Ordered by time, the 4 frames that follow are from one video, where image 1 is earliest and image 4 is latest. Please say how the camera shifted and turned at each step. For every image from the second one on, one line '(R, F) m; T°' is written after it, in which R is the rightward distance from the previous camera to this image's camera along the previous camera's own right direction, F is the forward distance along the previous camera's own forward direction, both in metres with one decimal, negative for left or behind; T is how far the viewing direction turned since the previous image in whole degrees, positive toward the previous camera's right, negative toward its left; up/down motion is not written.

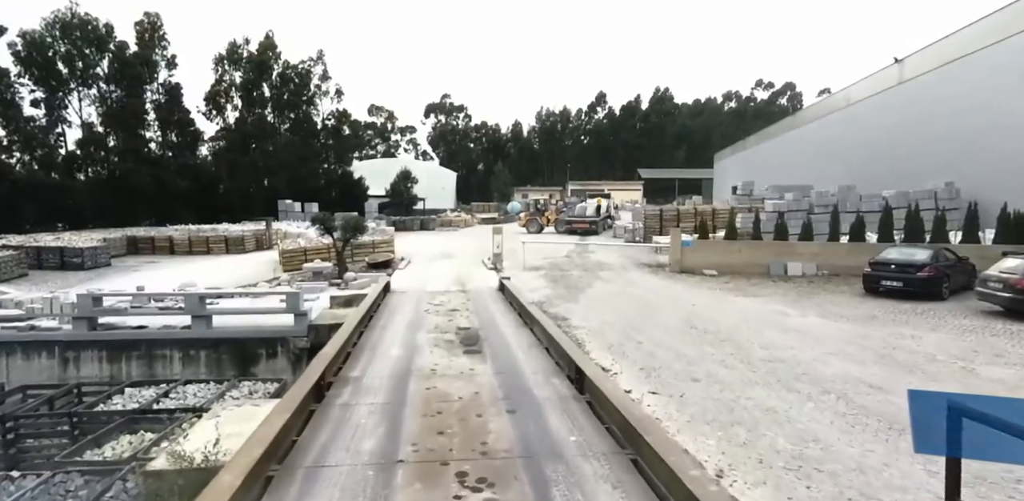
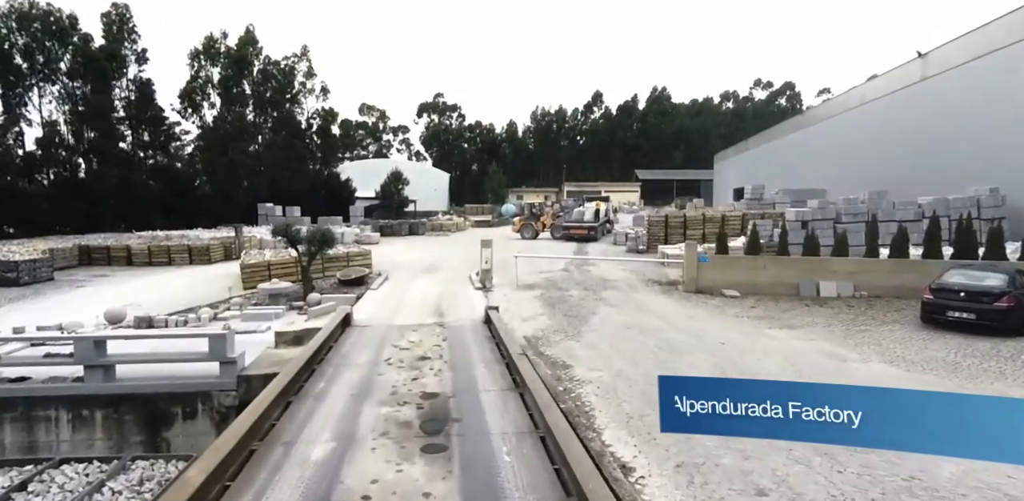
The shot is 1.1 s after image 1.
(+0.1, +1.9) m; +1°
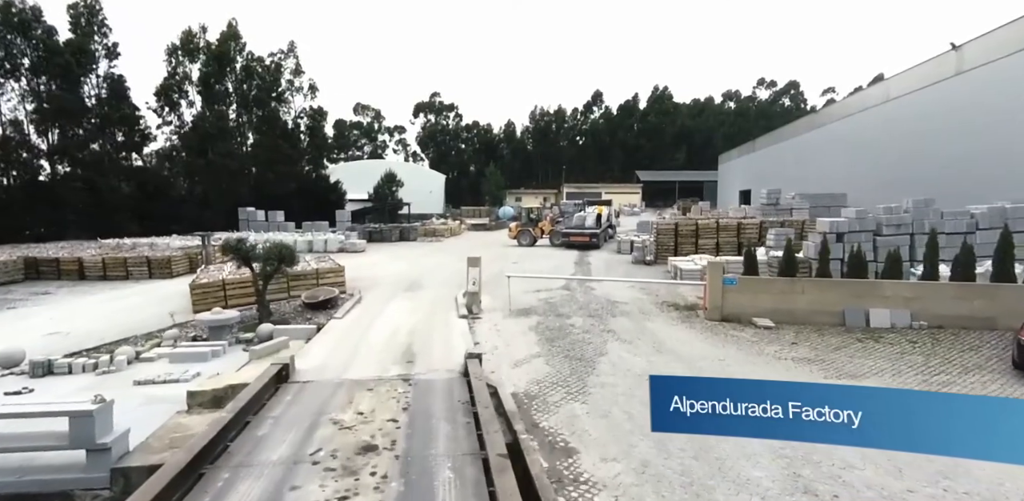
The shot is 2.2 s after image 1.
(+0.2, +1.9) m; 0°
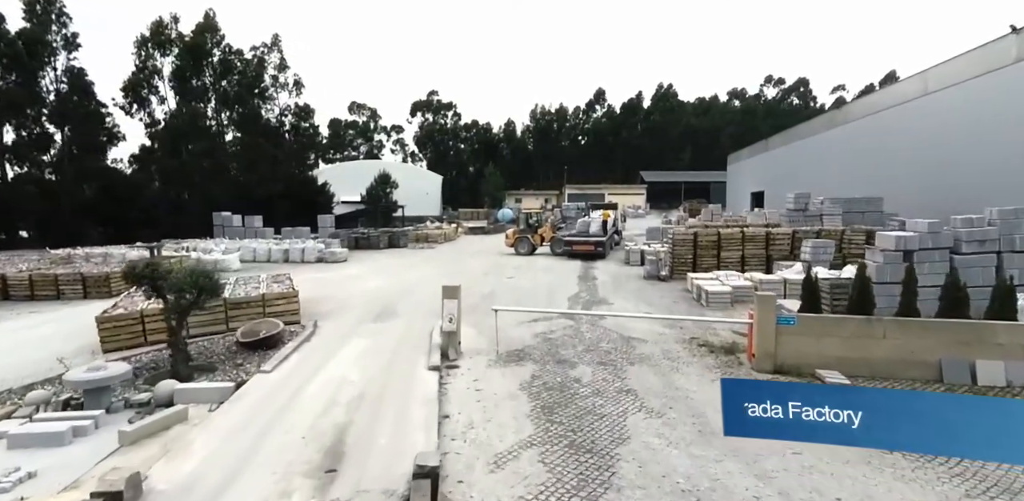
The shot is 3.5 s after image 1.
(+0.2, +2.5) m; 0°
